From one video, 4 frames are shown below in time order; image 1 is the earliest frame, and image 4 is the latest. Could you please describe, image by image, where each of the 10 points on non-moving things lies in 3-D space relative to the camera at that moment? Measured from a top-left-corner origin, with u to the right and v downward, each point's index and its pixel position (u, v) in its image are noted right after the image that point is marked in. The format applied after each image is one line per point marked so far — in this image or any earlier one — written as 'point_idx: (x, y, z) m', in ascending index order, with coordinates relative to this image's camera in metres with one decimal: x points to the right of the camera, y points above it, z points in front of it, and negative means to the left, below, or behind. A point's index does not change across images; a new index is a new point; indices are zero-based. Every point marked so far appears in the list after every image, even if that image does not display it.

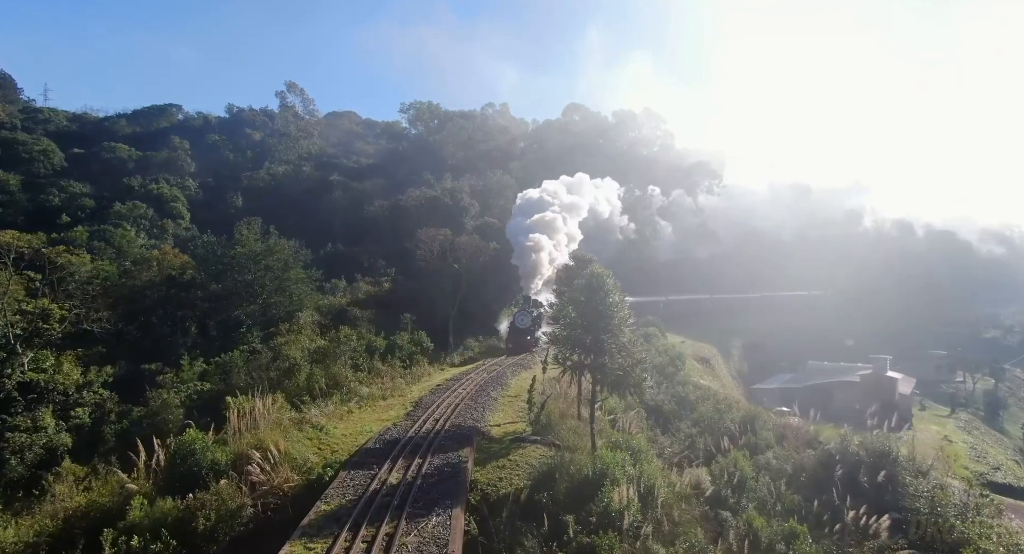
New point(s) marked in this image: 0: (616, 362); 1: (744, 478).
0: (+2.4, -1.9, +14.2) m
1: (+4.9, -4.2, +13.0) m
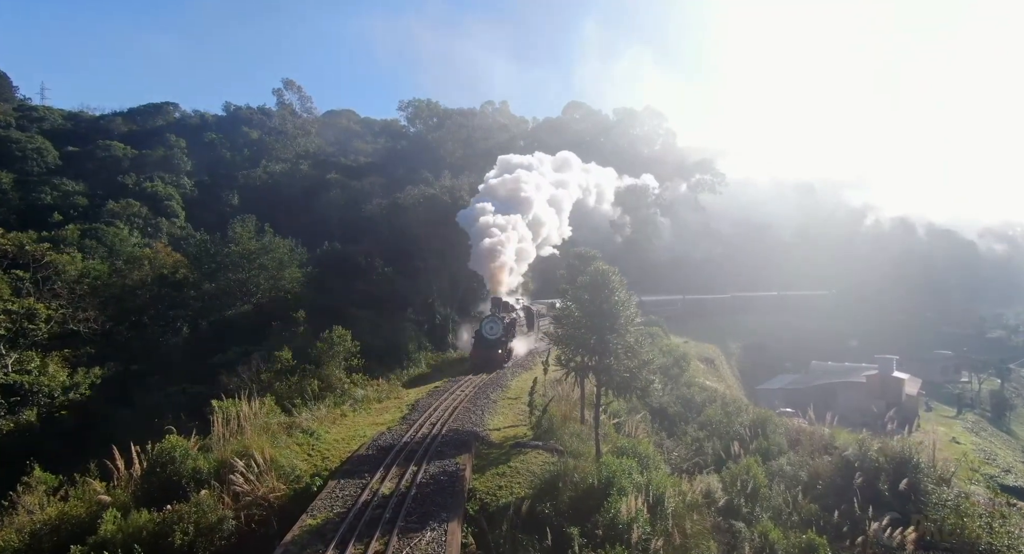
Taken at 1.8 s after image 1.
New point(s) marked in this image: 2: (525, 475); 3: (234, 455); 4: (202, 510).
0: (+2.4, -1.9, +13.5) m
1: (+4.9, -4.1, +12.3) m
2: (+0.2, -3.8, +11.9) m
3: (-5.0, -3.2, +11.2) m
4: (-4.8, -3.6, +9.6) m
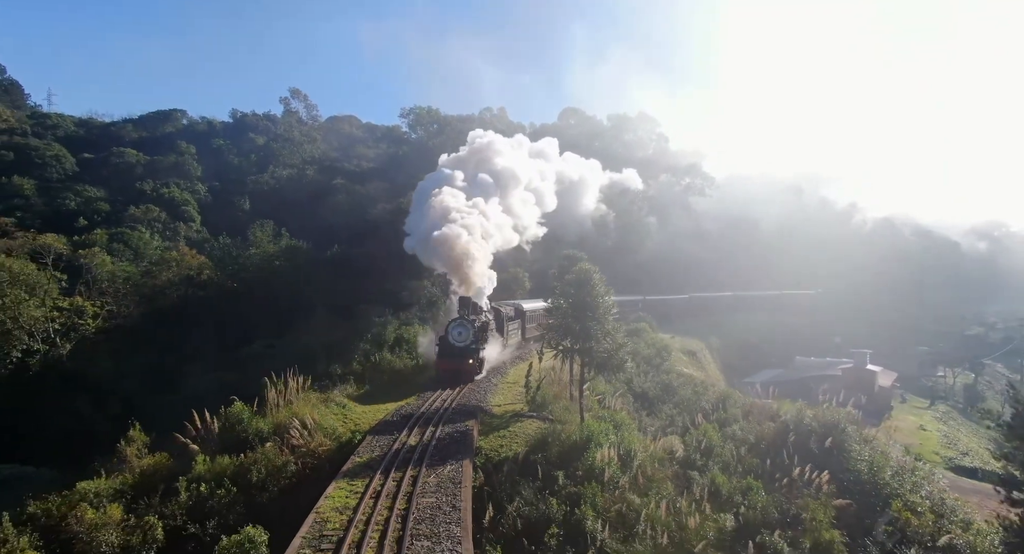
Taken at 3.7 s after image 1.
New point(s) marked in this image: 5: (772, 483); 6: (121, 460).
0: (+2.4, -1.8, +16.3) m
1: (+4.8, -4.1, +15.1) m
2: (+0.2, -3.7, +14.7) m
3: (-5.0, -3.2, +13.9) m
4: (-4.8, -3.6, +12.4) m
5: (+5.9, -4.7, +14.1) m
6: (-8.3, -3.9, +13.0) m
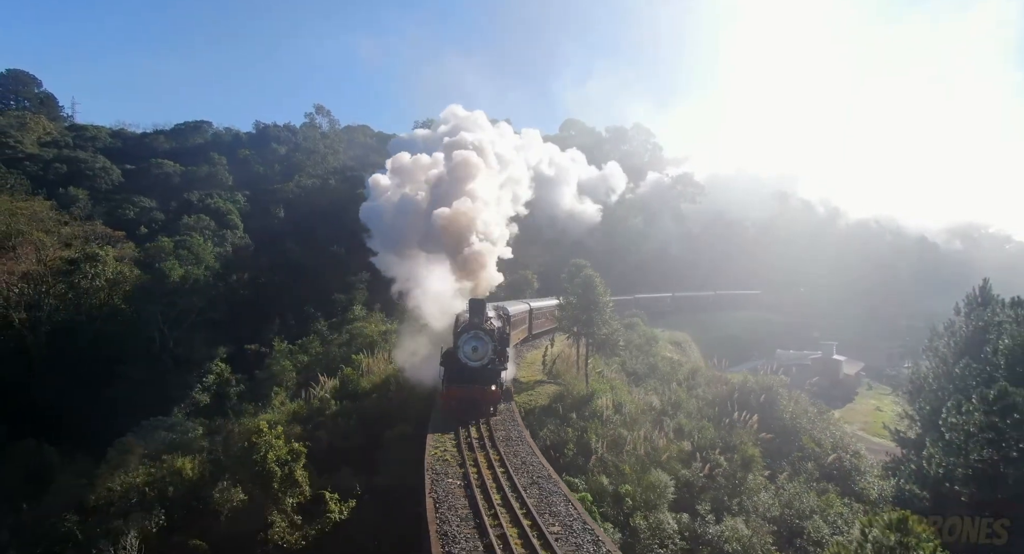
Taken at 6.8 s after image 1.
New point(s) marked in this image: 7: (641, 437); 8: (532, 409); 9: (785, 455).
0: (+3.2, -1.9, +22.3) m
1: (+5.7, -4.2, +21.1) m
2: (+1.1, -3.9, +20.7) m
3: (-4.2, -3.3, +19.9) m
4: (-4.0, -3.7, +18.4) m
5: (+6.8, -4.8, +20.1) m
6: (-7.4, -4.0, +19.0) m
7: (+3.7, -4.7, +18.1) m
8: (+0.6, -4.1, +19.4) m
9: (+8.4, -5.5, +19.3) m
